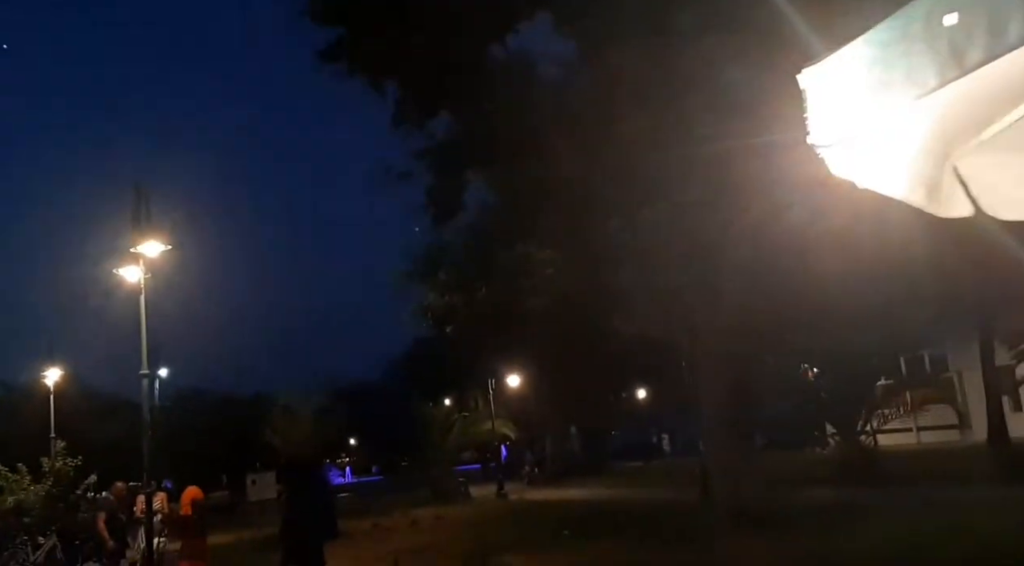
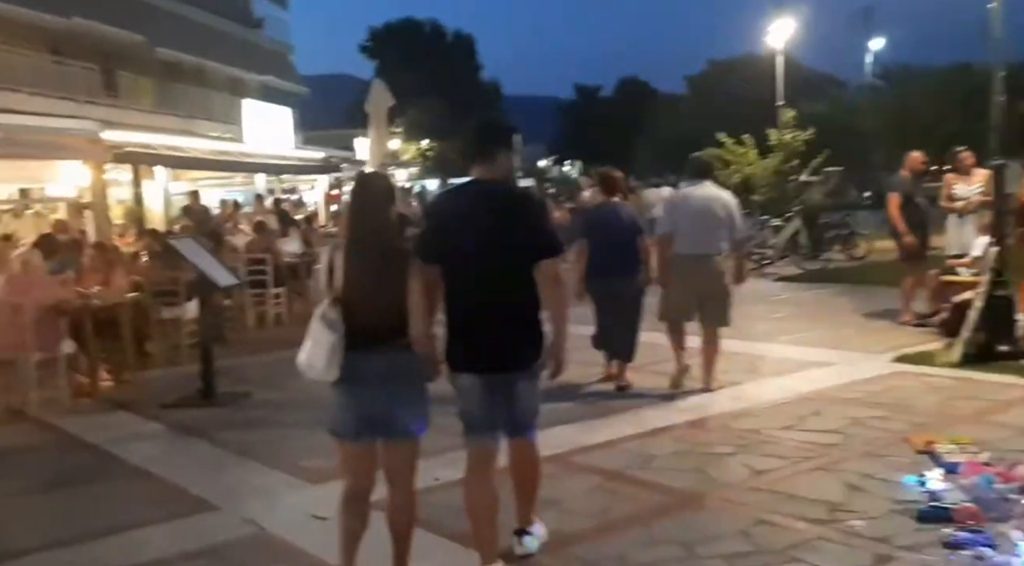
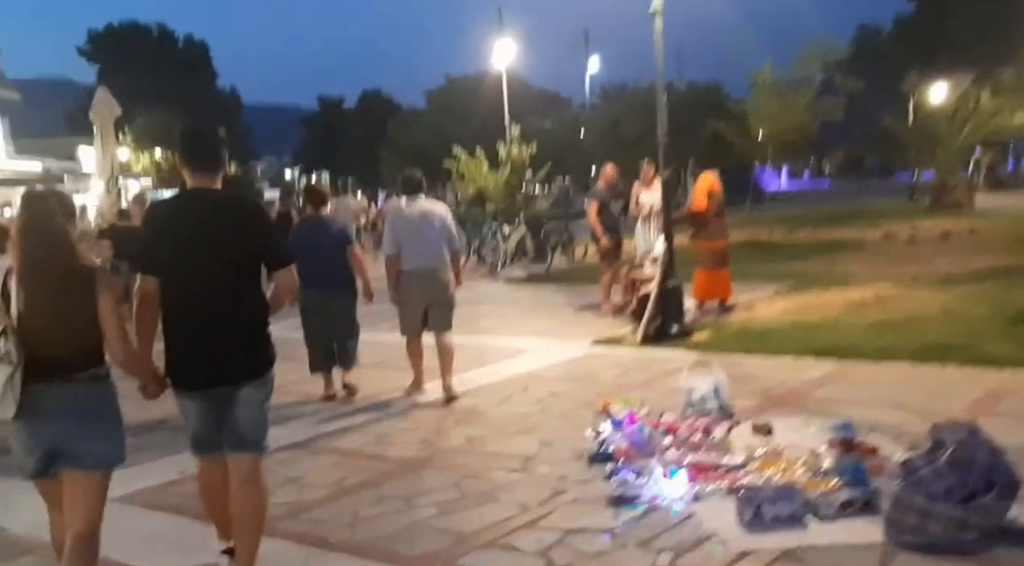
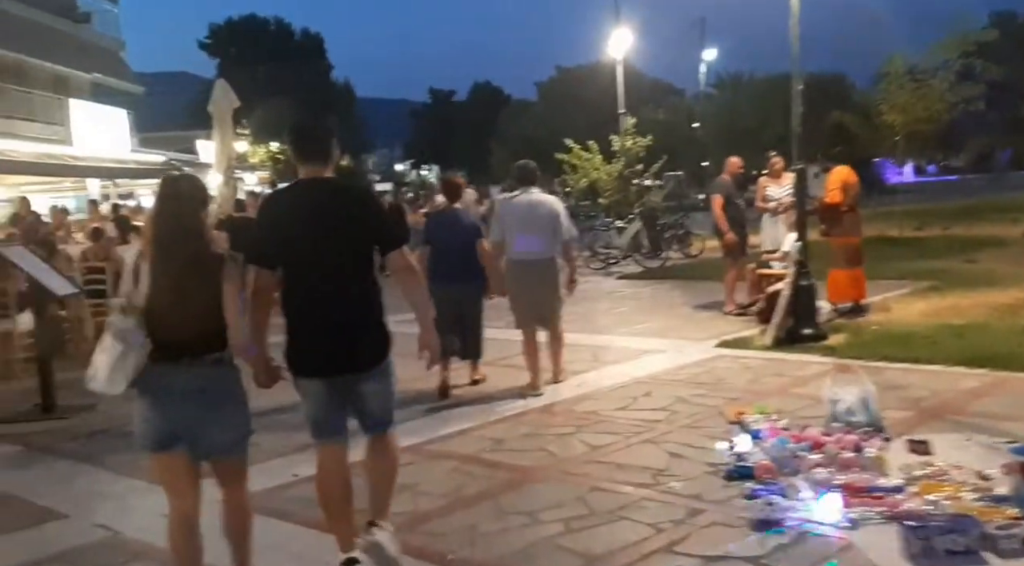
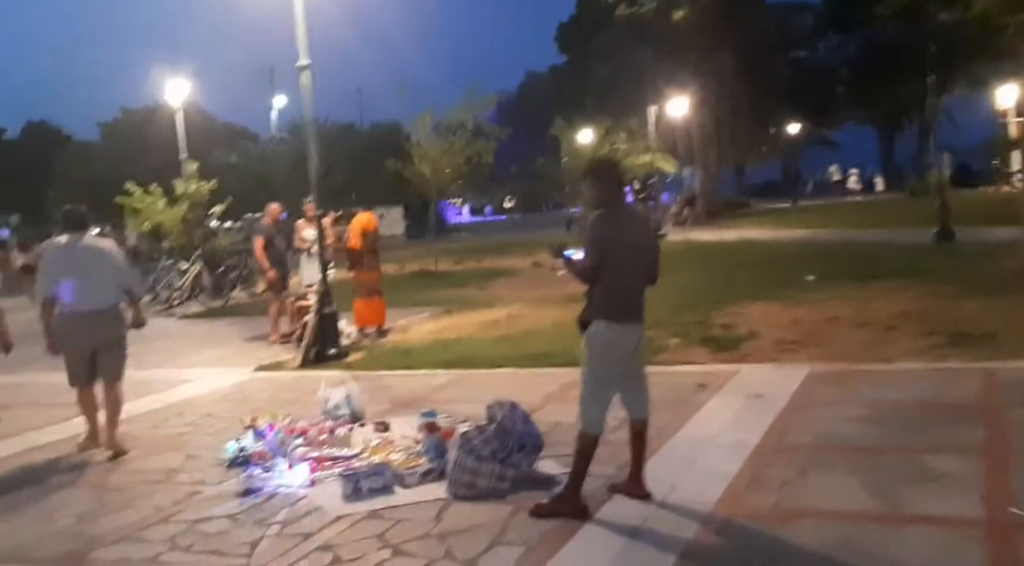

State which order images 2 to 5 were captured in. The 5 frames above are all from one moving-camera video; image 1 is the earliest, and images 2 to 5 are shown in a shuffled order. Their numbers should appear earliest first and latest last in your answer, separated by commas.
5, 3, 4, 2
